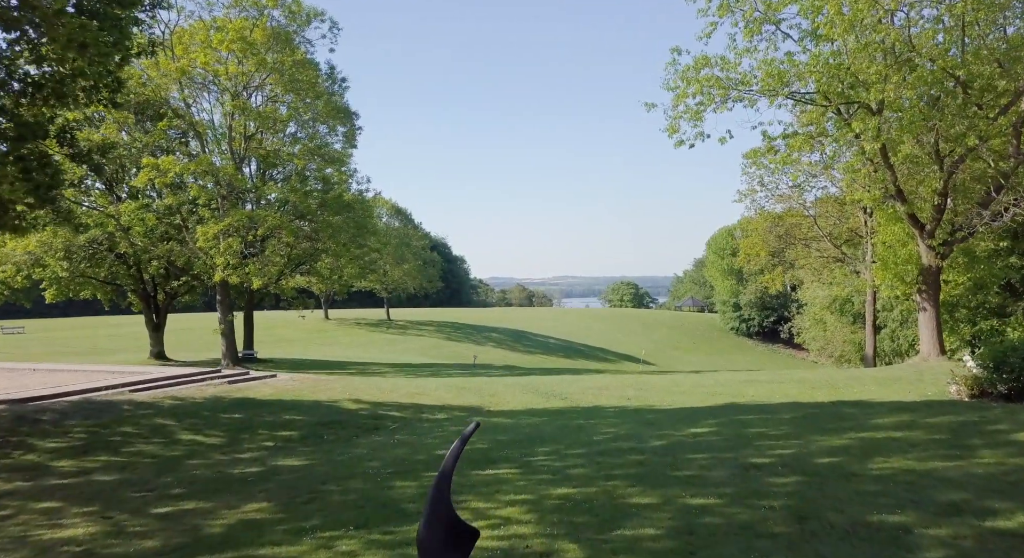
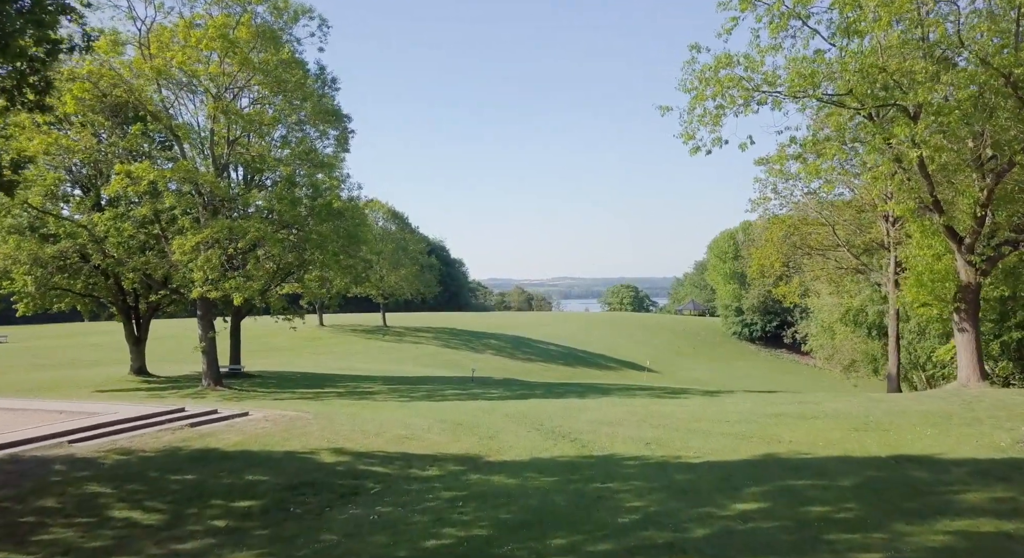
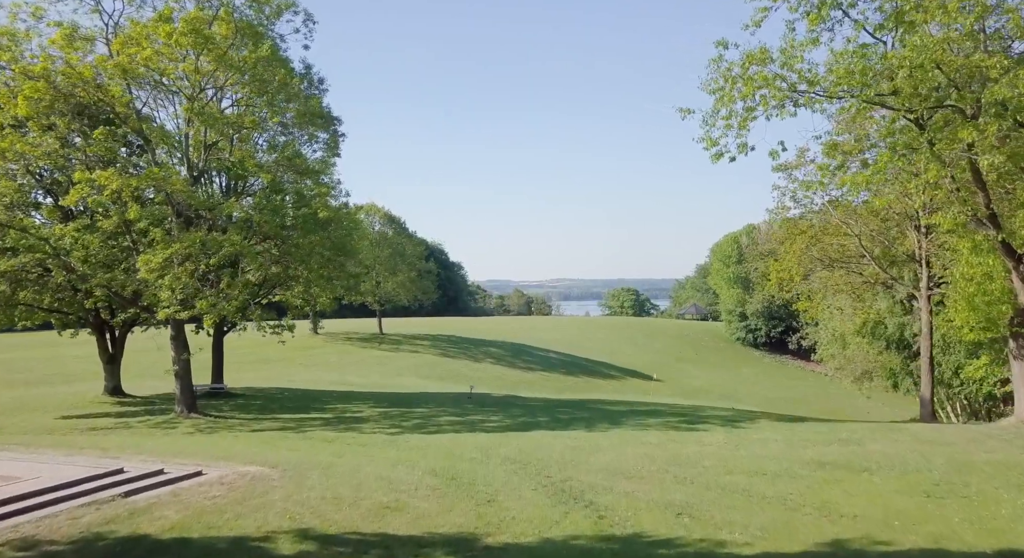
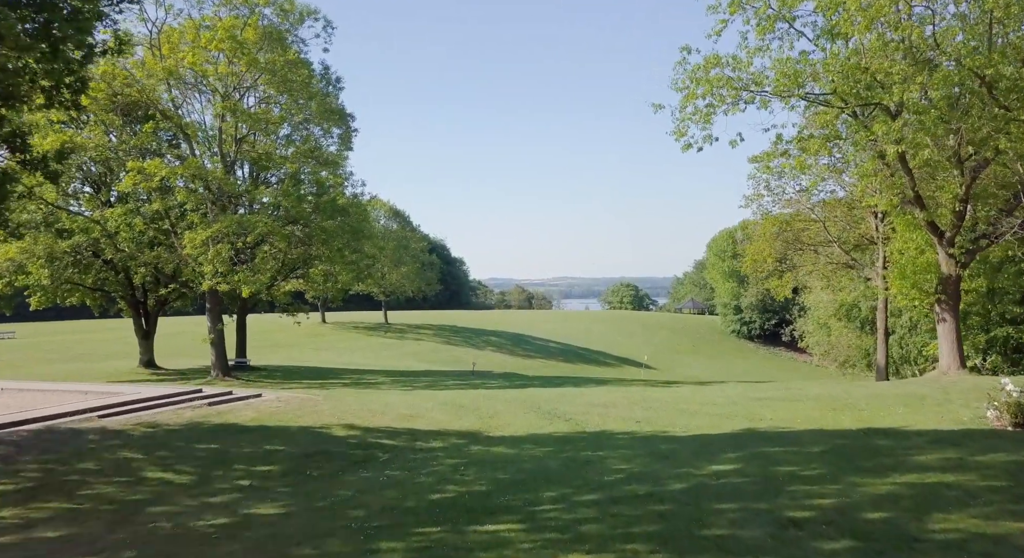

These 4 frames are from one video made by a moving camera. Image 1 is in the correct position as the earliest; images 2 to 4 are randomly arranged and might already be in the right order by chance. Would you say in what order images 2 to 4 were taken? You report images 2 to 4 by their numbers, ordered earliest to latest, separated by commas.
4, 2, 3
